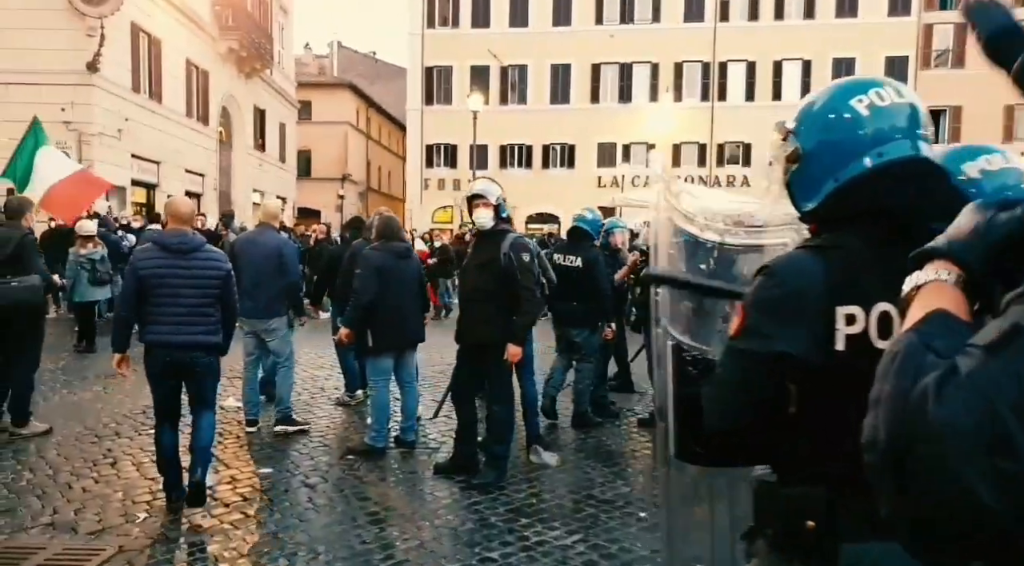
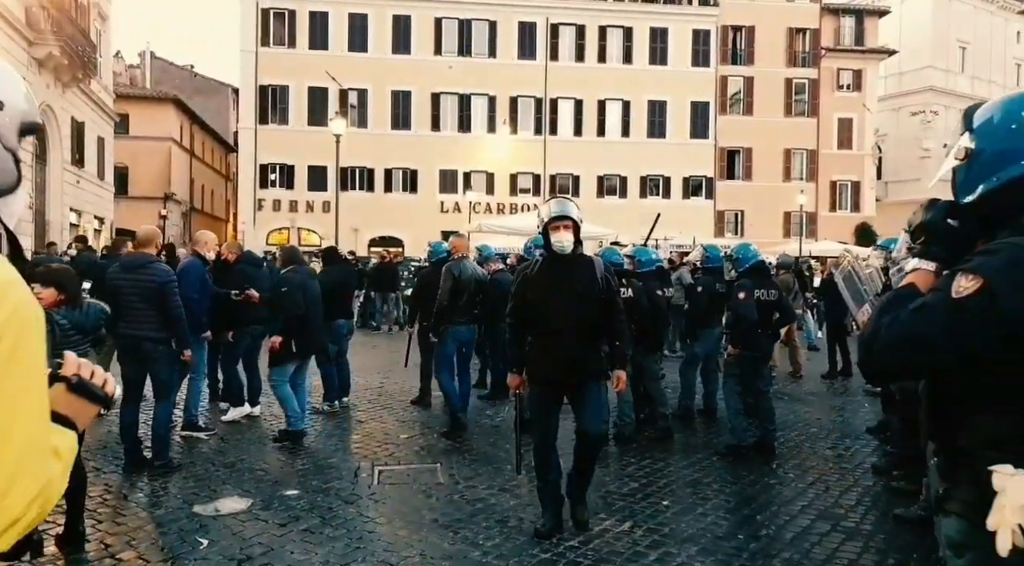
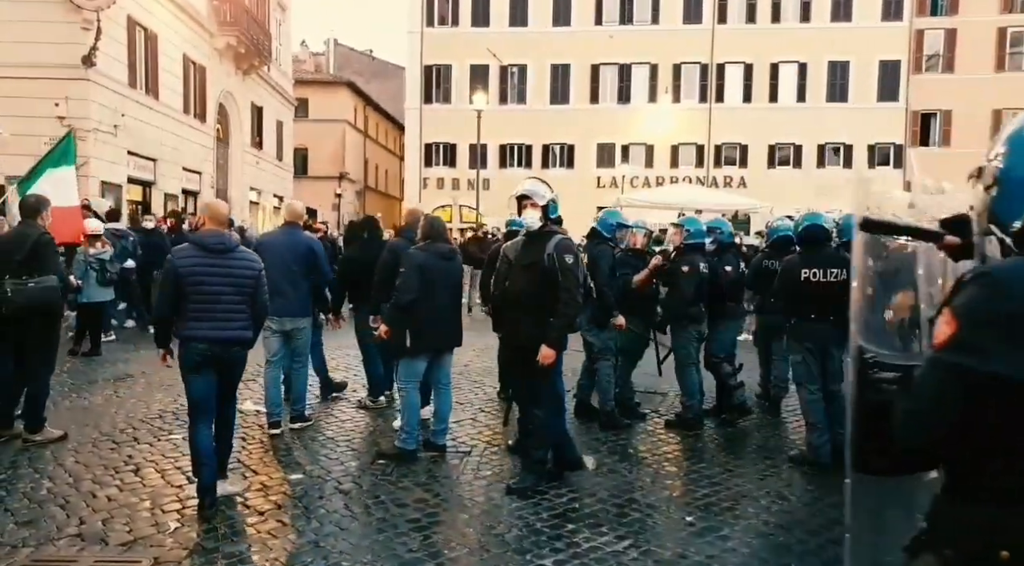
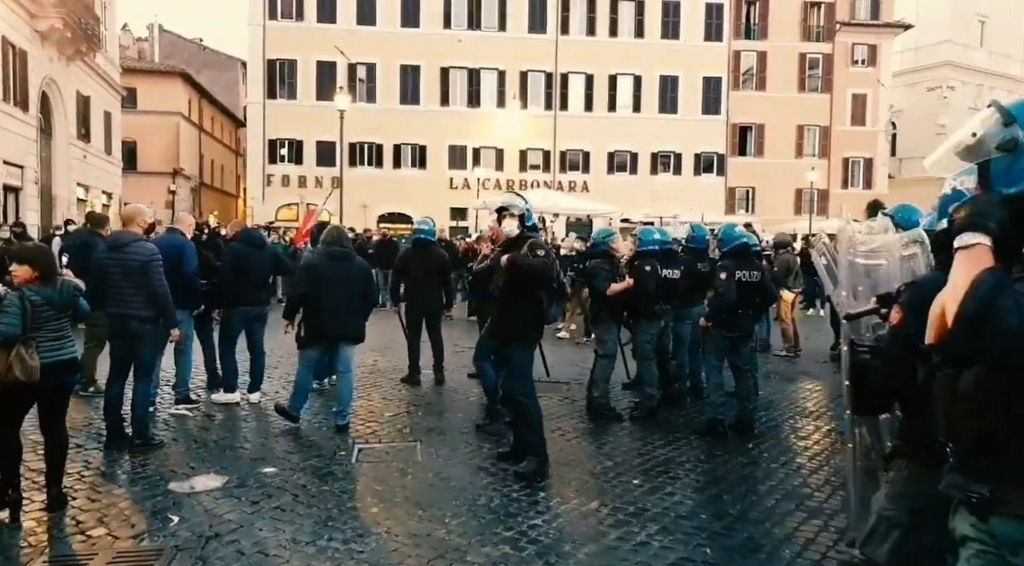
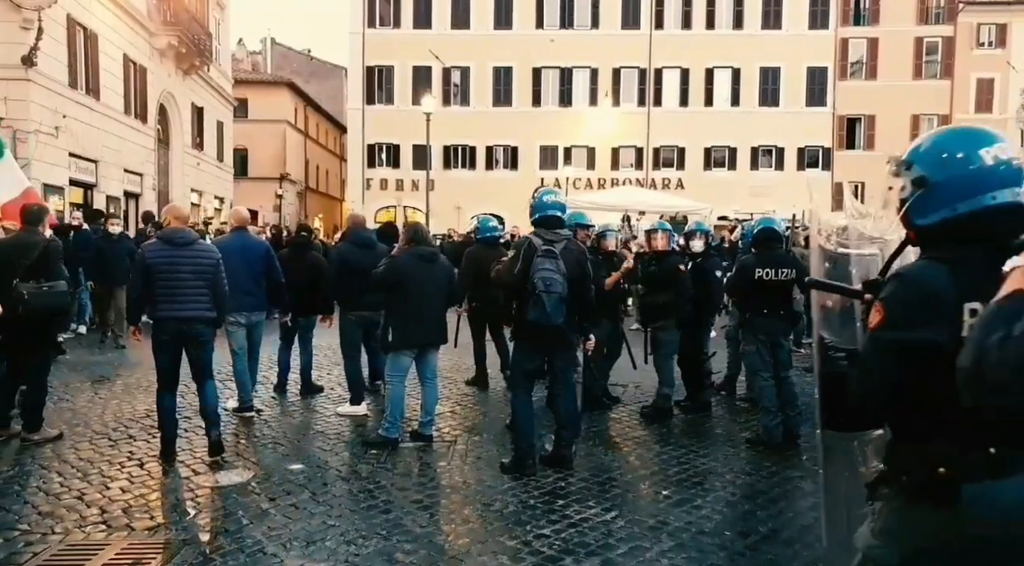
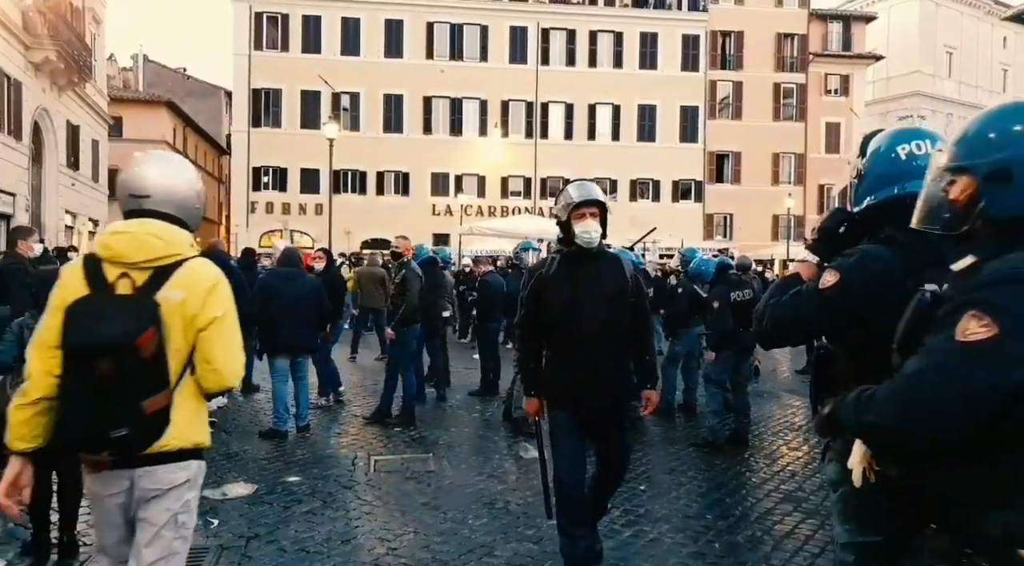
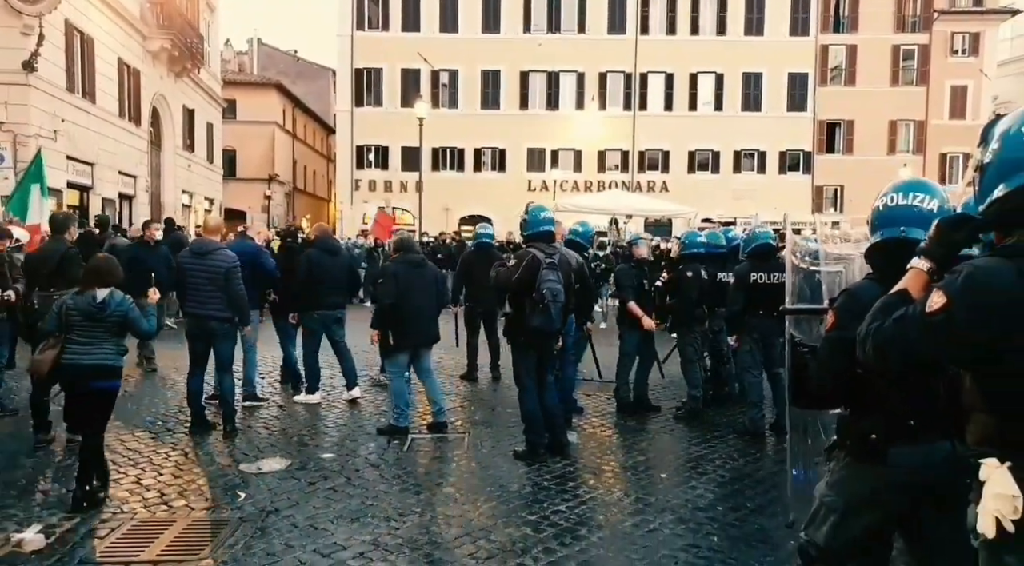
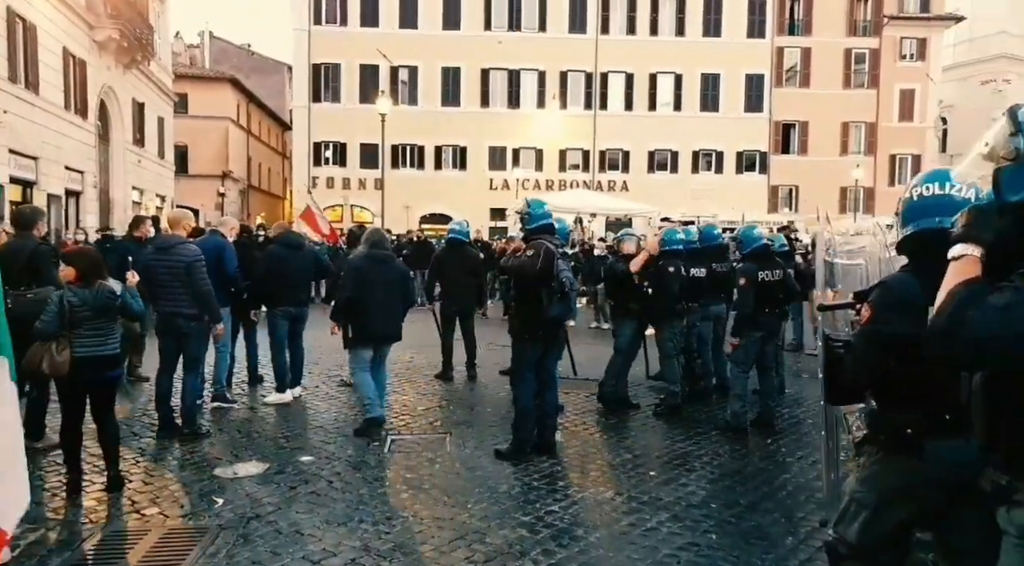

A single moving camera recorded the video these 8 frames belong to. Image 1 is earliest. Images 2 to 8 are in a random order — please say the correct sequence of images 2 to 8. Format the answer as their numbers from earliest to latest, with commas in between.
3, 5, 7, 8, 4, 2, 6
